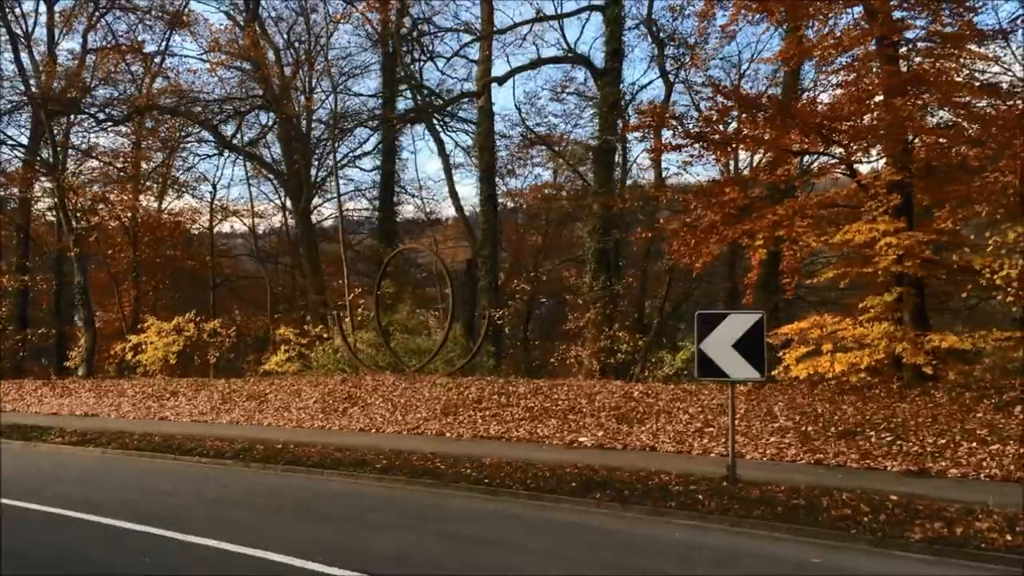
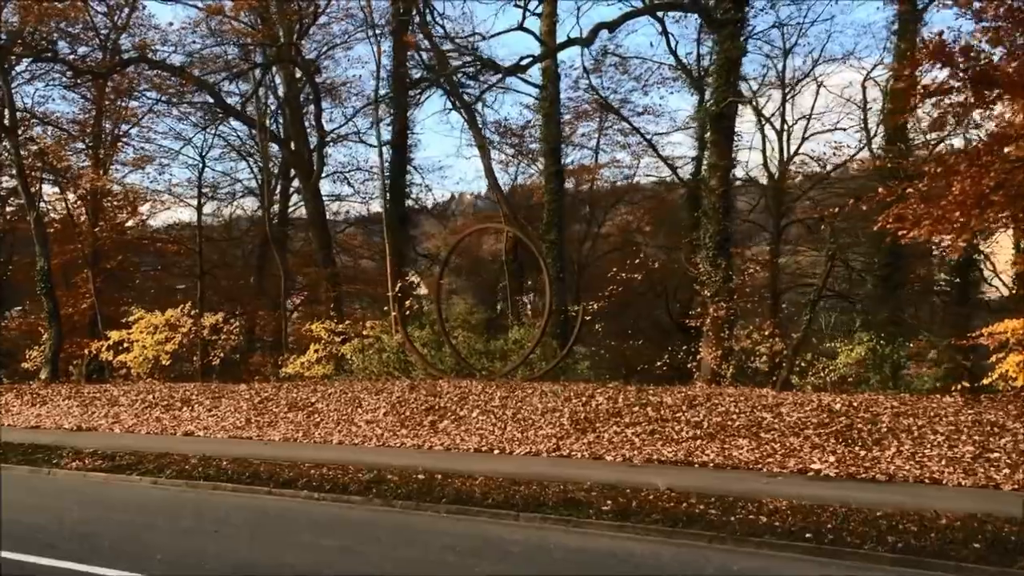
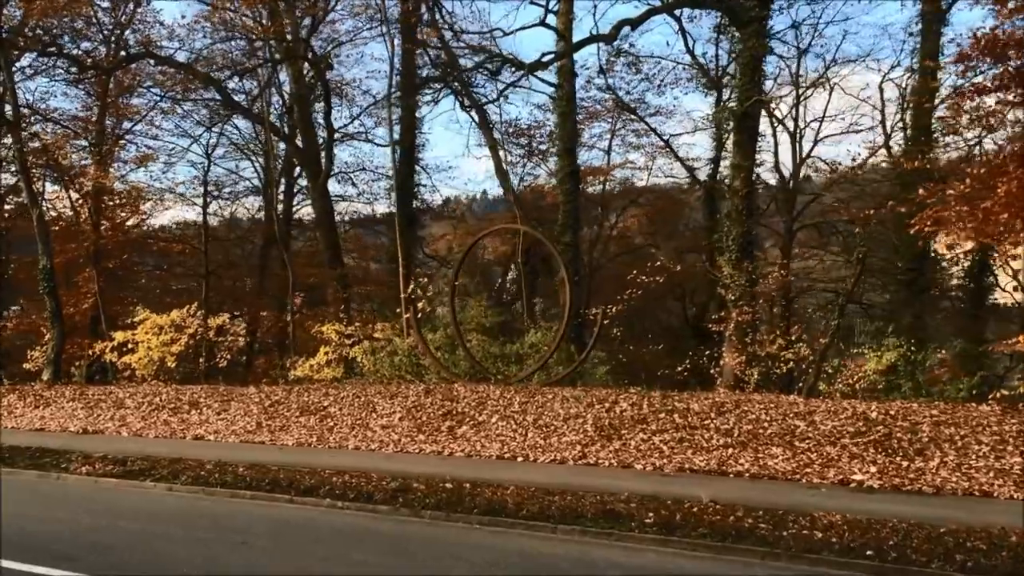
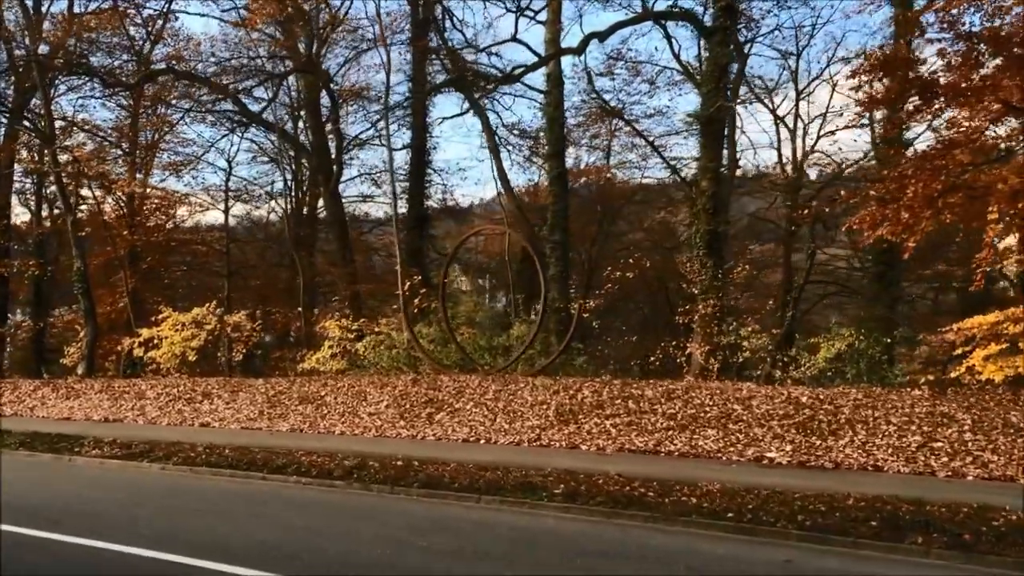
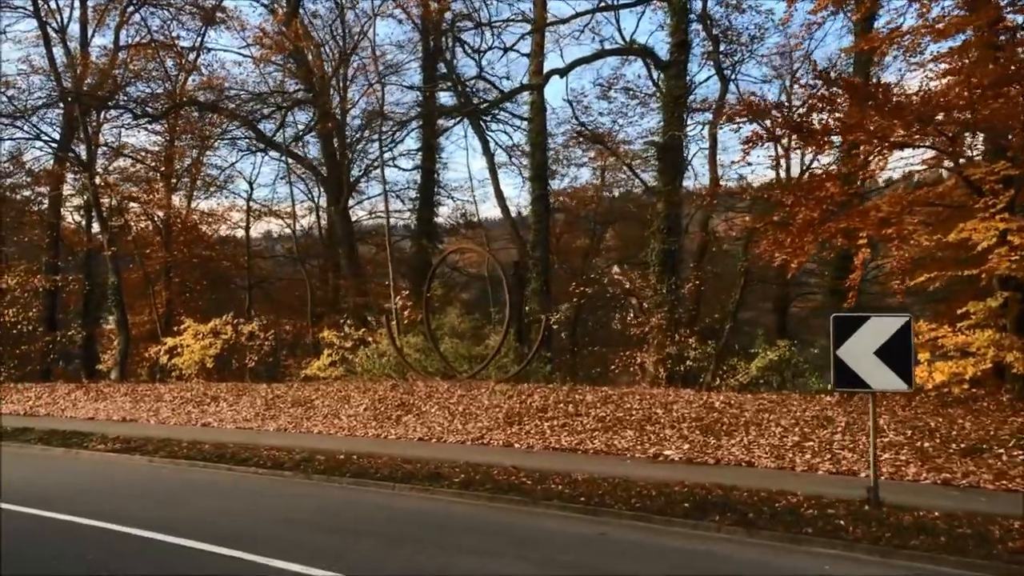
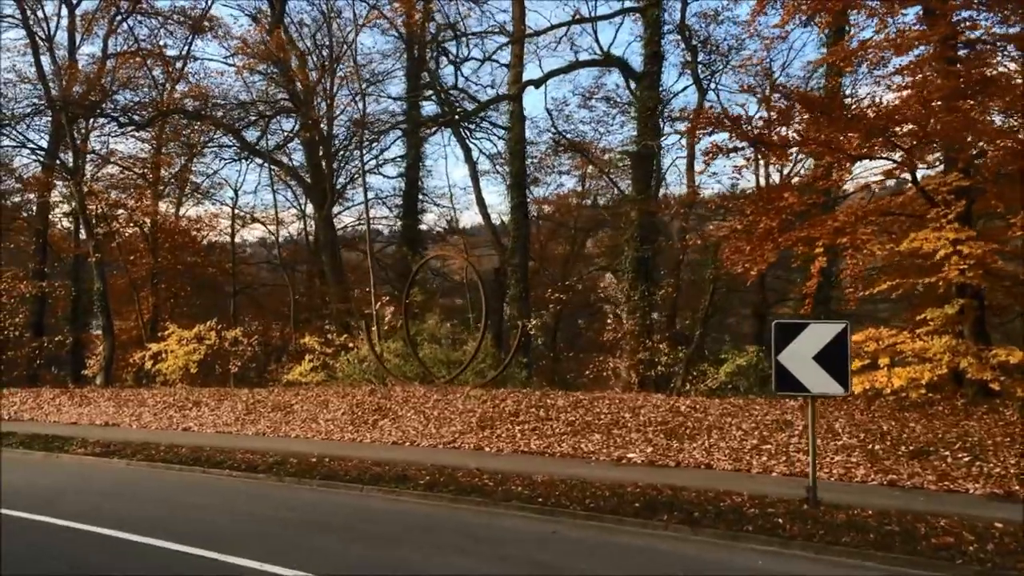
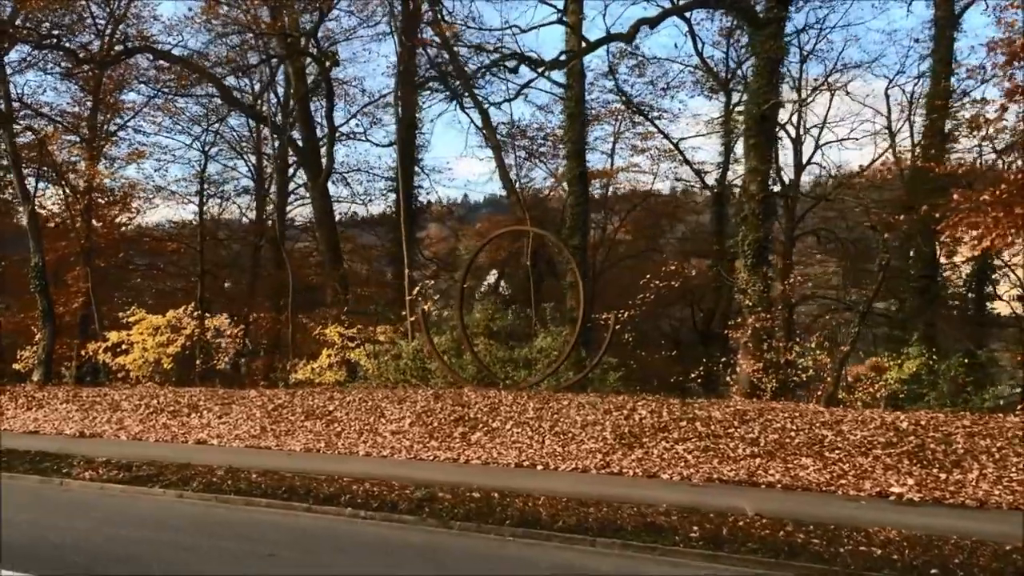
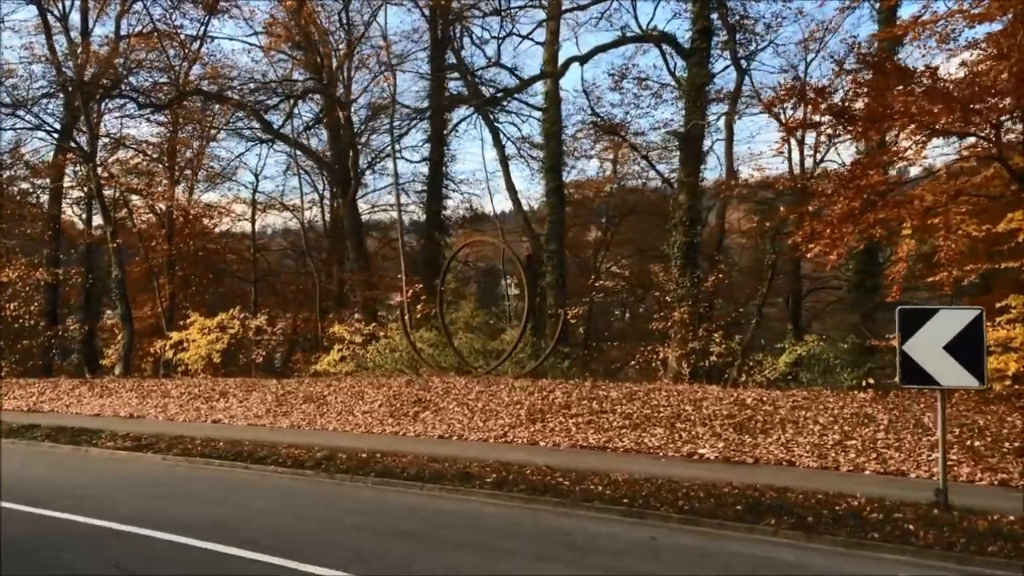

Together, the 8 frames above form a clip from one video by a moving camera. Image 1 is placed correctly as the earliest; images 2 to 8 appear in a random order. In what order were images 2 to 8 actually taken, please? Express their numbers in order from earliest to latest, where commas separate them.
6, 5, 8, 4, 2, 3, 7
